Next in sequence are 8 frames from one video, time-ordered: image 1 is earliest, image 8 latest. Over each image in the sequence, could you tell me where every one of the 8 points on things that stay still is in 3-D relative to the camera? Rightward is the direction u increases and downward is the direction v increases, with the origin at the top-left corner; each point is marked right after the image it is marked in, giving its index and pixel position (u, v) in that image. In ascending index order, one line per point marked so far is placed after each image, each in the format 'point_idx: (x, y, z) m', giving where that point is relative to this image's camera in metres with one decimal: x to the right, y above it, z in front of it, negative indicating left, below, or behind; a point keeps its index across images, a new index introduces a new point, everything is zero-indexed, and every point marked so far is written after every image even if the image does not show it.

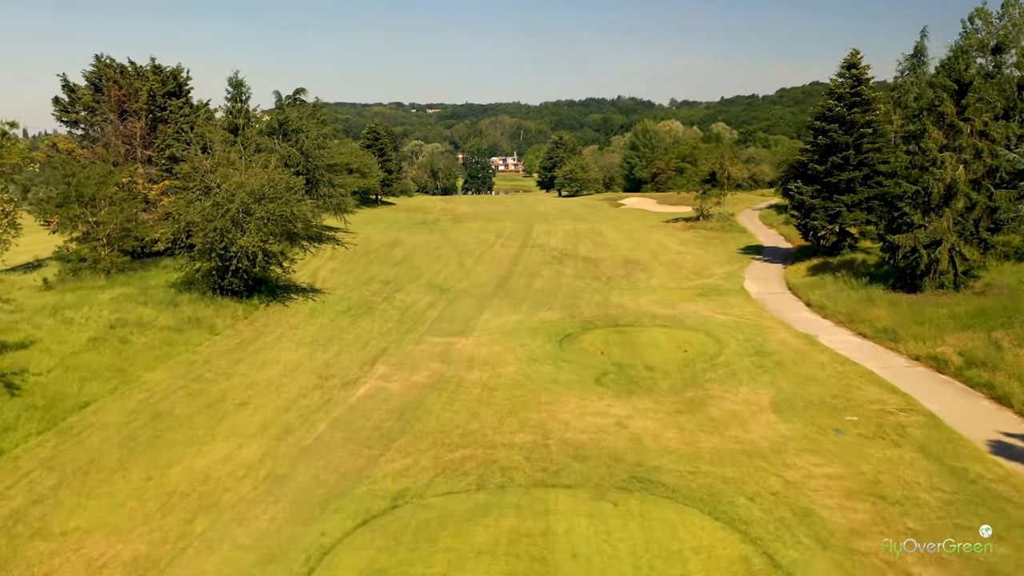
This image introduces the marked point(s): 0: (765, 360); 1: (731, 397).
0: (+4.6, -1.3, +18.8) m
1: (+3.5, -1.7, +16.2) m
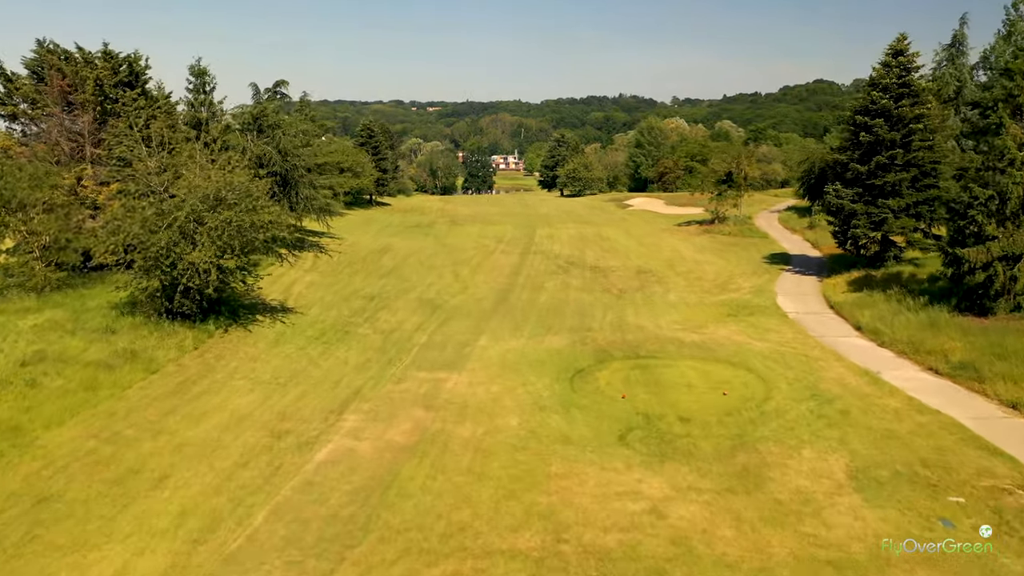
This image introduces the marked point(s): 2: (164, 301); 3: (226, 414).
0: (+4.7, -1.8, +15.3) m
1: (+3.5, -2.2, +12.6) m
2: (-6.7, -0.3, +19.7) m
3: (-4.1, -1.8, +14.7) m
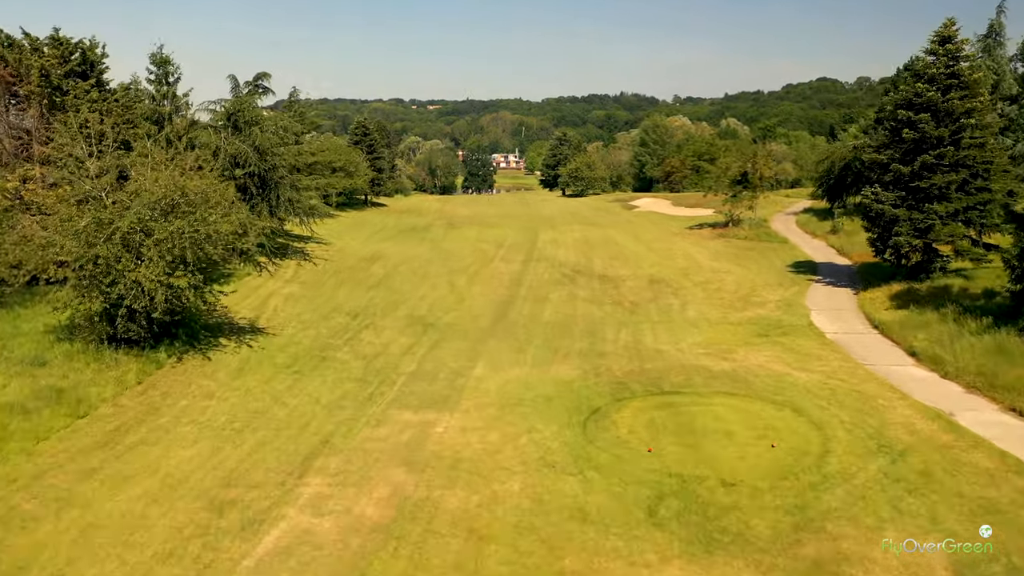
0: (+4.7, -2.1, +12.4) m
1: (+3.5, -2.5, +9.8) m
2: (-6.7, -0.6, +16.9) m
3: (-4.1, -2.2, +11.9) m
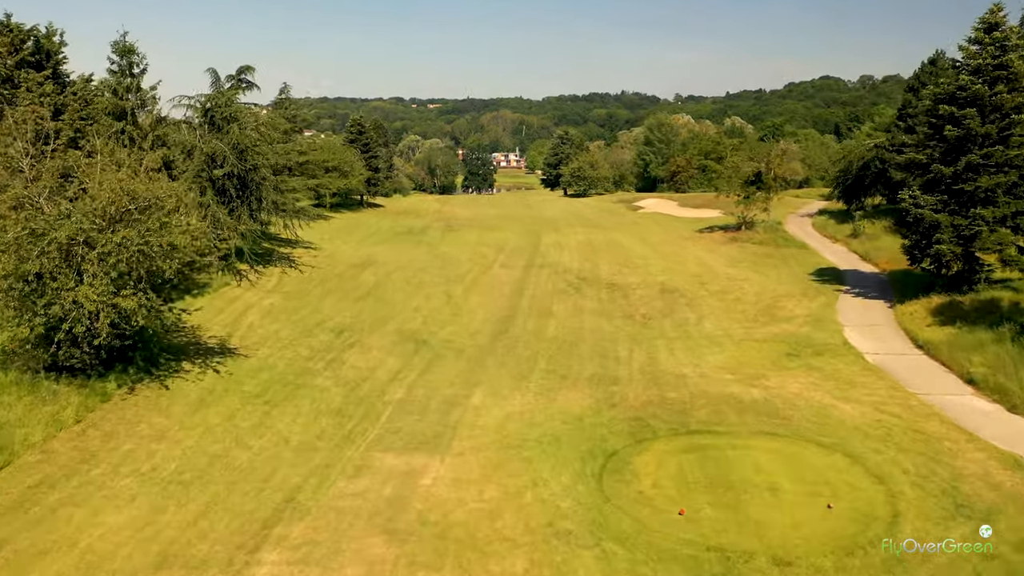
0: (+4.7, -2.4, +10.1) m
1: (+3.5, -2.8, +7.5) m
2: (-6.6, -0.9, +14.6) m
3: (-4.1, -2.5, +9.6) m
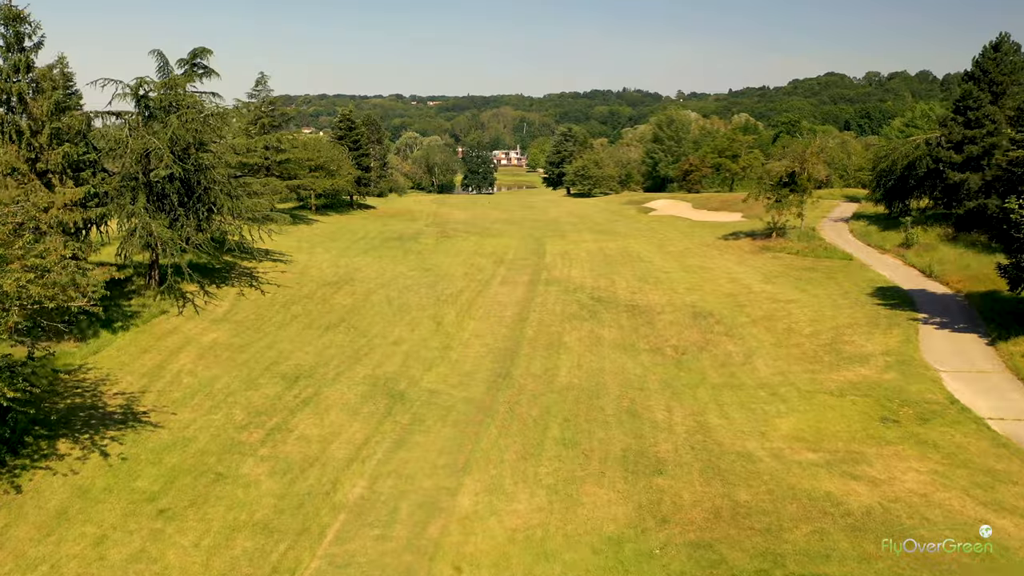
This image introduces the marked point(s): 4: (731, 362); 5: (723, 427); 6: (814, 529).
0: (+4.7, -3.1, +5.3) m
1: (+3.6, -3.5, +2.7) m
2: (-6.6, -1.5, +9.8) m
3: (-4.0, -3.1, +4.8) m
4: (+4.2, -1.4, +19.6) m
5: (+3.0, -2.0, +14.6) m
6: (+3.0, -2.4, +10.2) m
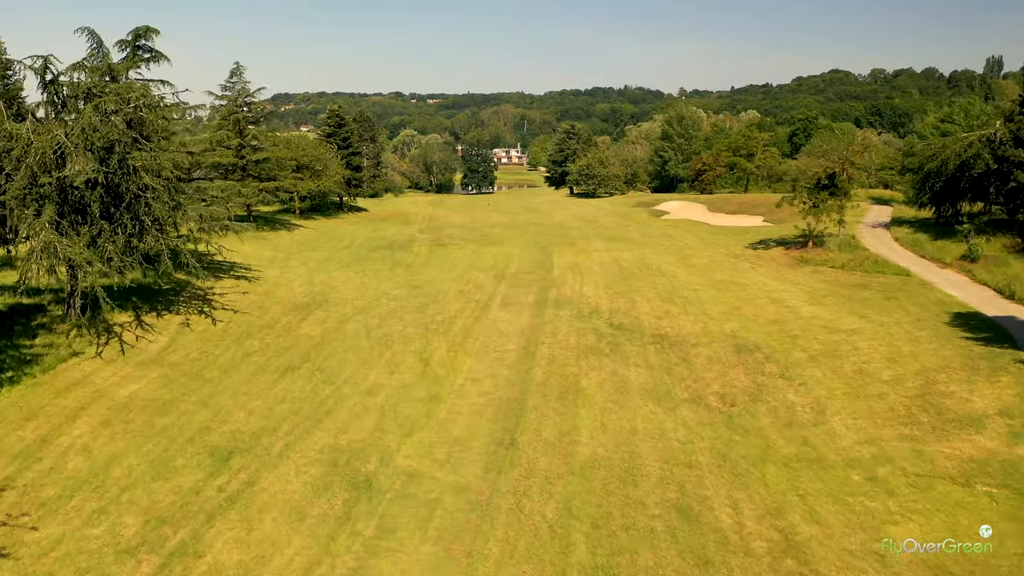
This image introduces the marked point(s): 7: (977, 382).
0: (+4.8, -3.6, +1.0) m
1: (+3.6, -4.1, -1.6) m
2: (-6.5, -2.1, +5.5) m
3: (-3.9, -3.7, +0.5) m
4: (+4.3, -2.0, +15.3) m
5: (+3.1, -2.5, +10.3) m
6: (+3.1, -3.0, +5.9) m
7: (+7.3, -1.5, +16.1) m
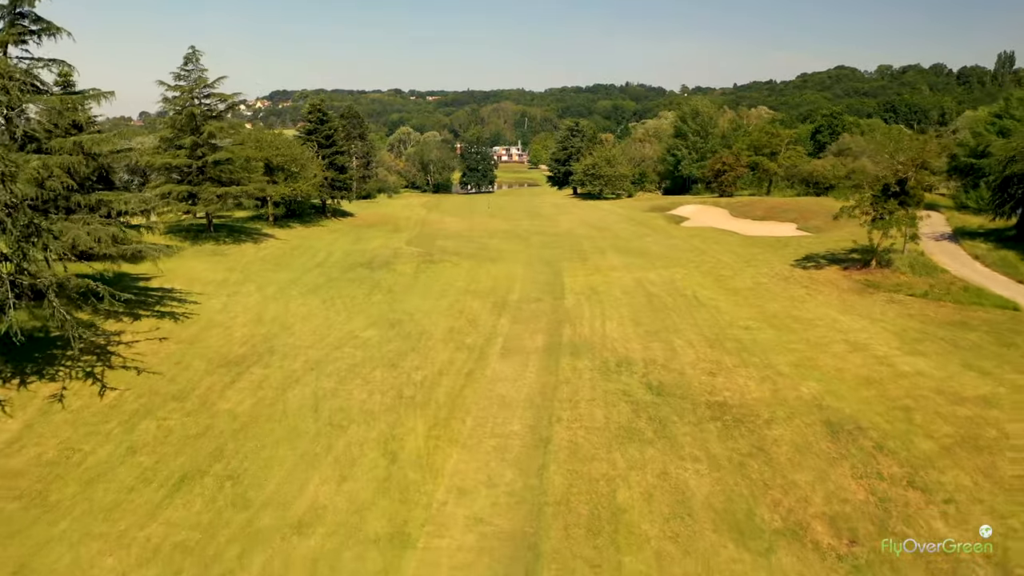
0: (+4.9, -4.5, -4.7) m
1: (+3.7, -4.9, -7.3) m
2: (-6.5, -2.9, -0.2) m
3: (-3.9, -4.5, -5.2) m
4: (+4.3, -2.8, +9.5) m
5: (+3.1, -3.4, +4.5) m
6: (+3.1, -3.8, +0.2) m
7: (+7.3, -2.3, +10.4) m
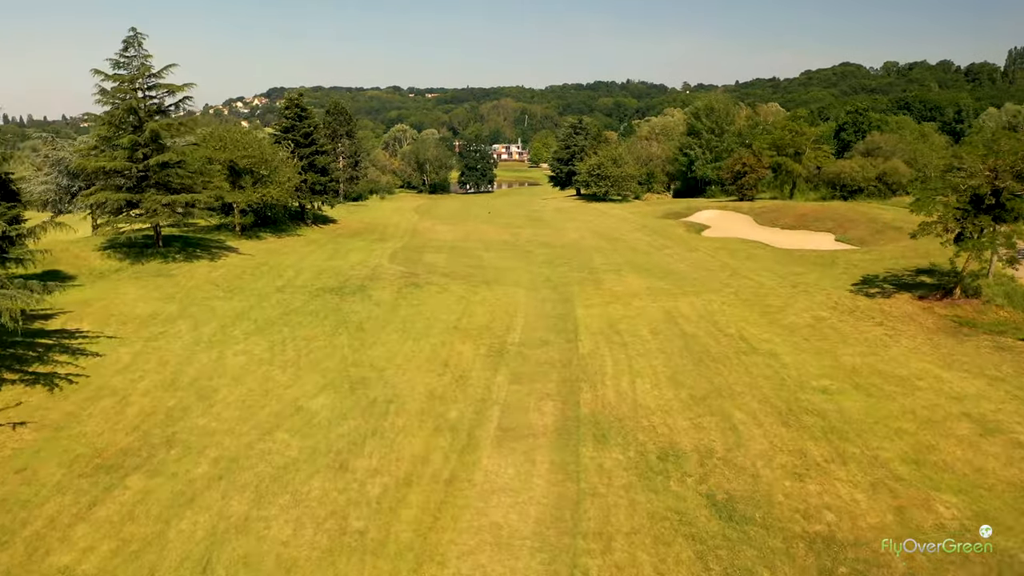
0: (+4.9, -5.3, -10.0) m
1: (+3.7, -5.7, -12.6) m
2: (-6.4, -3.7, -5.5) m
3: (-3.9, -5.4, -10.5) m
4: (+4.3, -3.6, +4.3) m
5: (+3.1, -4.2, -0.7) m
6: (+3.1, -4.6, -5.1) m
7: (+7.3, -3.1, +5.1) m
